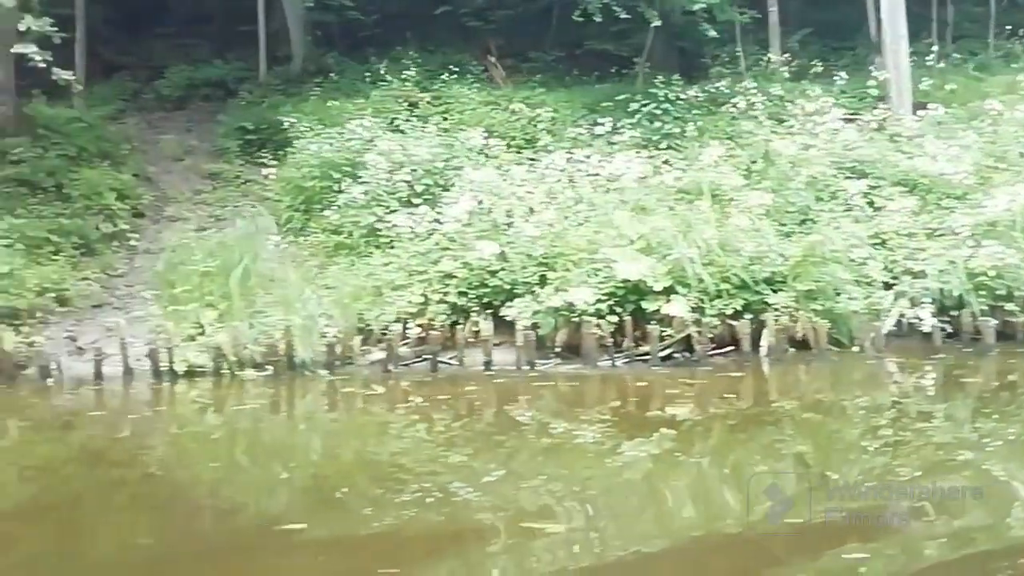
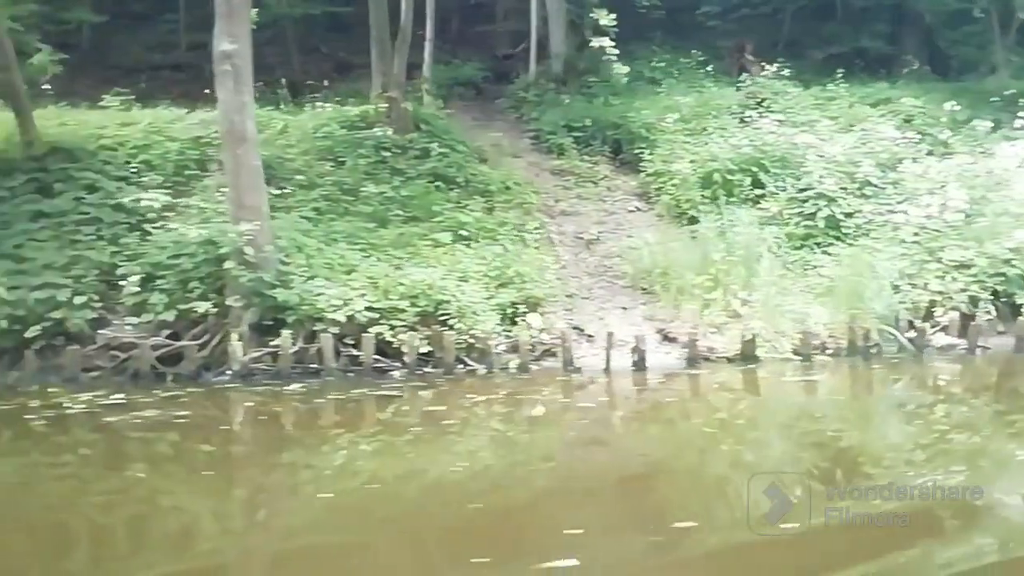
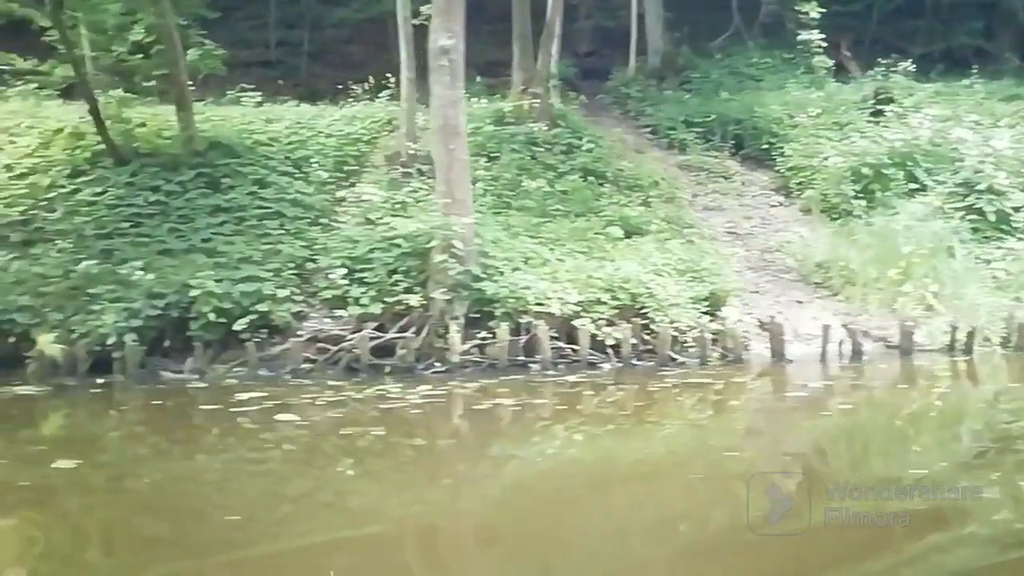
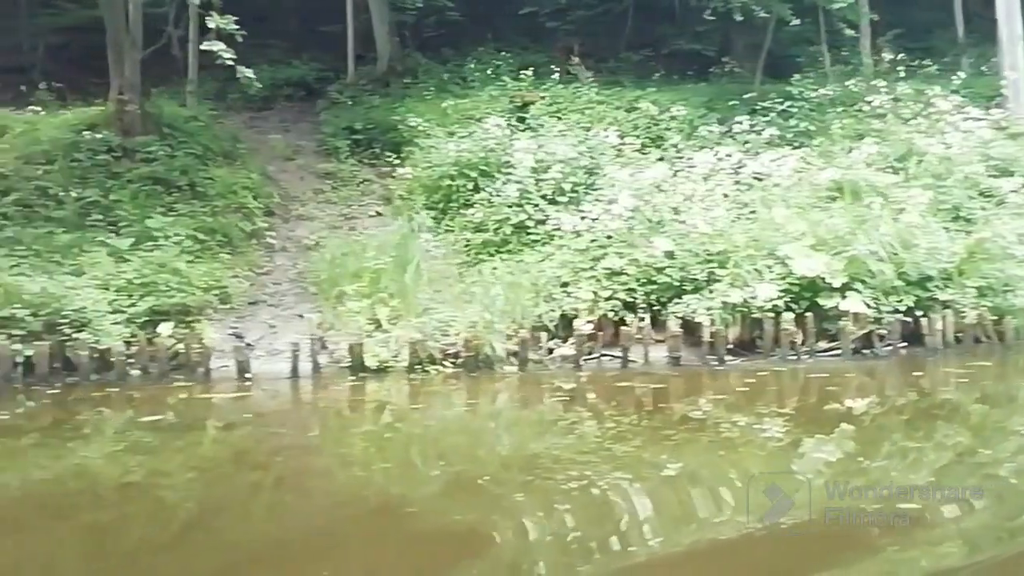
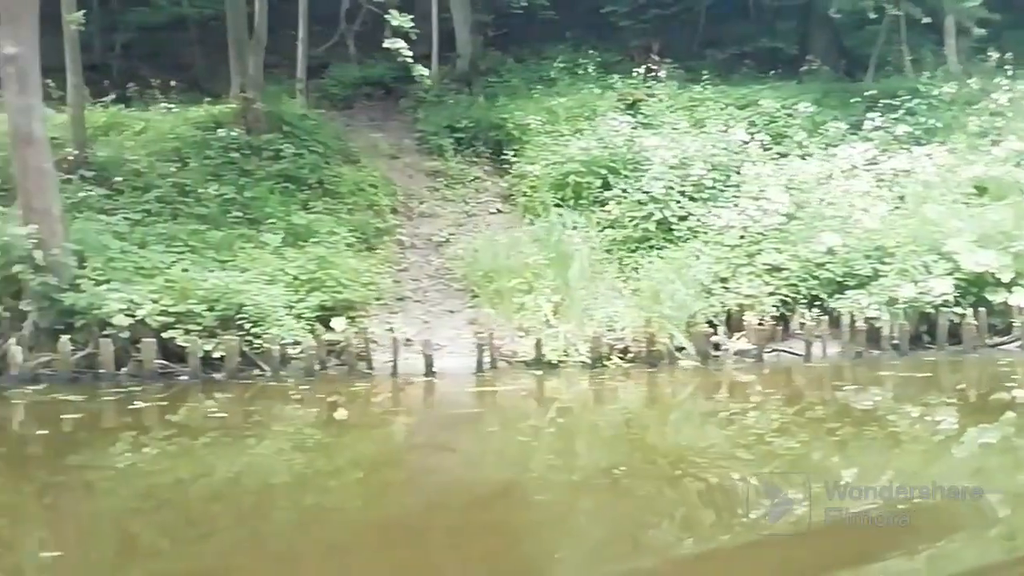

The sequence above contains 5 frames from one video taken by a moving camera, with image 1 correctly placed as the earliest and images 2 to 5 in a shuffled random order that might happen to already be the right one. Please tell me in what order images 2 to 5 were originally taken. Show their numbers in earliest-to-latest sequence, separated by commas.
4, 5, 2, 3
